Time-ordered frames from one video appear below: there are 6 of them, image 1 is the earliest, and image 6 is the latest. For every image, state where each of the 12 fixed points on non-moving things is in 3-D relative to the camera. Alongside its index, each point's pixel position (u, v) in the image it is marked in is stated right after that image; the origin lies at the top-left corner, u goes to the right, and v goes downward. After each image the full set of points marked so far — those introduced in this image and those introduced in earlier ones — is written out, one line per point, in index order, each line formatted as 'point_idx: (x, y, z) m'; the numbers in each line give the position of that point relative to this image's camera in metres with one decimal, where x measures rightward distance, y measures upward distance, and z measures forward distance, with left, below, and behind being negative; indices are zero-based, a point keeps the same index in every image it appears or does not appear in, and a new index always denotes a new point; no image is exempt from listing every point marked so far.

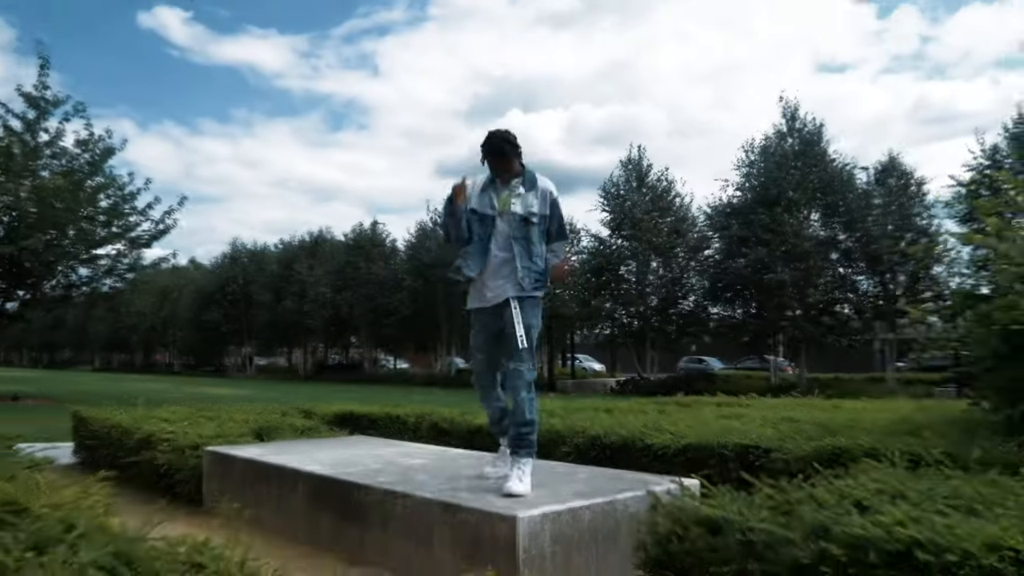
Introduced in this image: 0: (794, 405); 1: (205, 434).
0: (+2.9, -1.2, +8.5) m
1: (-2.3, -1.2, +6.5) m
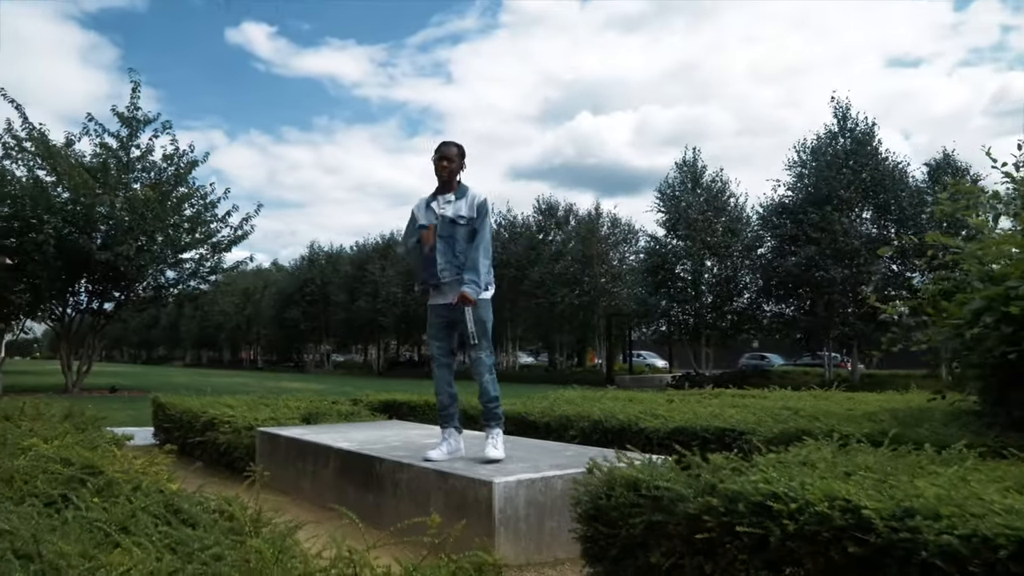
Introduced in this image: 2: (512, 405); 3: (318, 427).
0: (+3.1, -1.2, +8.9) m
1: (-2.2, -1.2, +7.3) m
2: (0.0, -1.1, +7.9) m
3: (-1.6, -1.1, +6.8) m
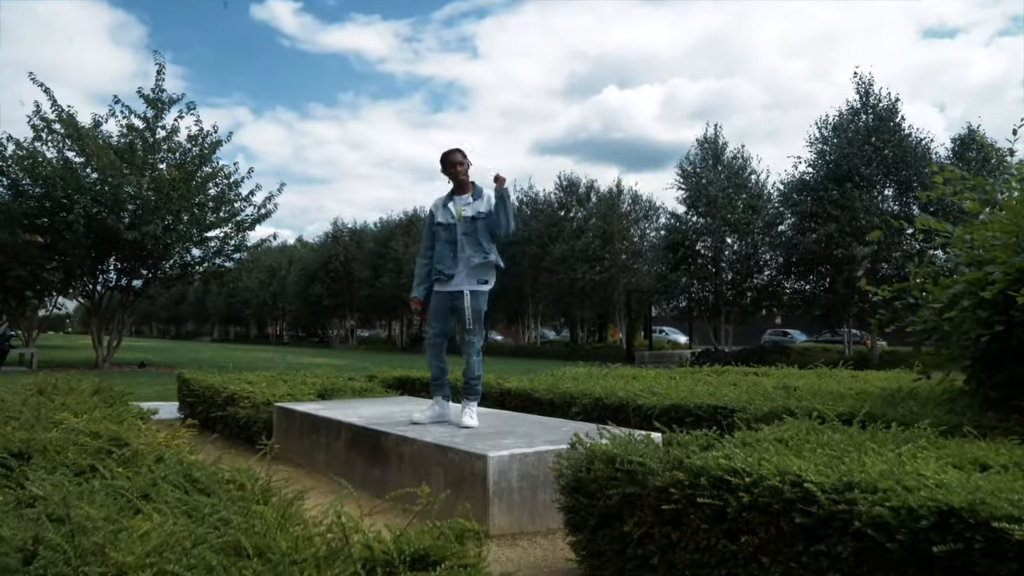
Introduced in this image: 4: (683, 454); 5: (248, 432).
0: (+3.2, -1.0, +9.1) m
1: (-2.2, -1.0, +7.7) m
2: (+0.1, -0.9, +8.2) m
3: (-1.5, -1.0, +7.1) m
4: (+0.7, -0.7, +3.4) m
5: (-2.4, -1.3, +7.6) m
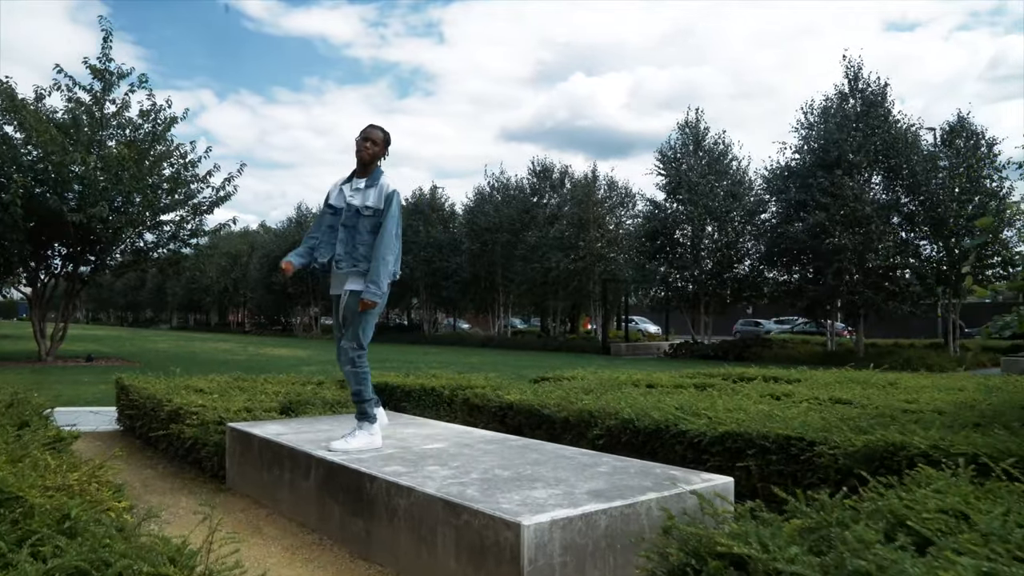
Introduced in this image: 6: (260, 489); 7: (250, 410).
0: (+3.2, -0.9, +7.9) m
1: (-2.1, -0.9, +6.3) m
2: (+0.1, -0.9, +6.9) m
3: (-1.5, -0.9, +5.8) m
4: (+0.9, -0.7, +2.1) m
5: (-2.4, -1.3, +6.3) m
6: (-1.6, -1.3, +5.2) m
7: (-2.0, -0.9, +6.4) m
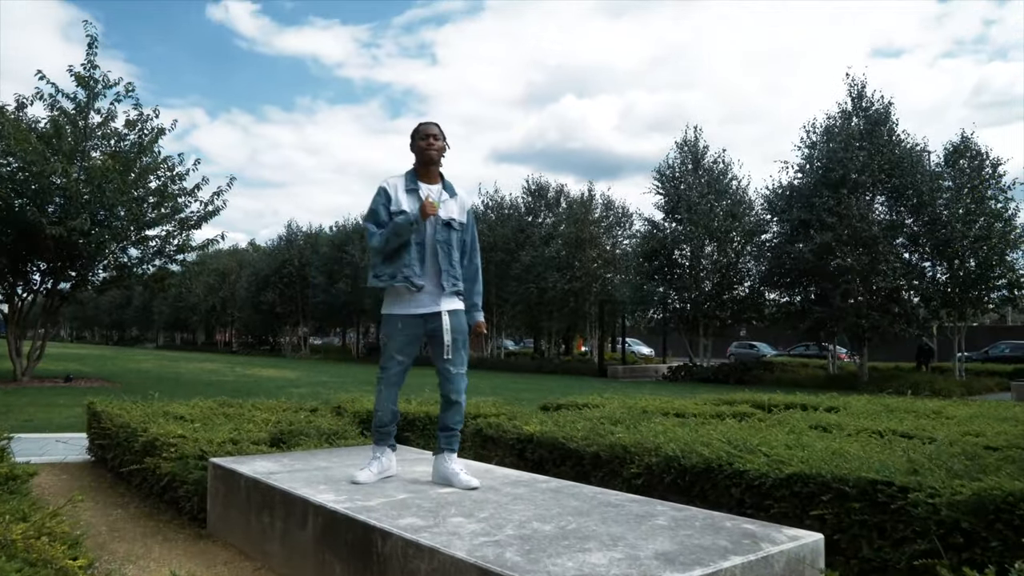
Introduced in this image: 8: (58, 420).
0: (+3.3, -1.1, +7.2) m
1: (-2.0, -1.0, +5.6) m
2: (+0.2, -1.0, +6.2) m
3: (-1.3, -1.0, +5.0) m
4: (+1.1, -0.7, +1.4) m
5: (-2.2, -1.4, +5.5) m
6: (-1.4, -1.3, +4.5) m
7: (-1.9, -1.0, +5.6) m
8: (-5.5, -1.6, +10.2) m
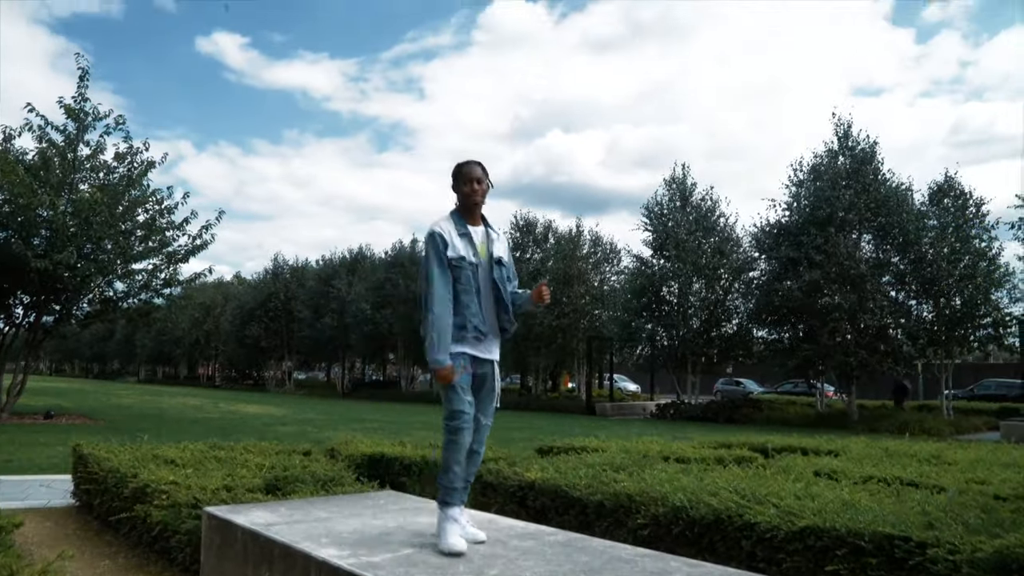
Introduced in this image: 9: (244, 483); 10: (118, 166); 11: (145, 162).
0: (+3.3, -1.5, +7.2) m
1: (-2.0, -1.3, +5.4) m
2: (+0.2, -1.3, +6.1) m
3: (-1.3, -1.3, +4.9) m
4: (+1.2, -0.8, +1.3) m
5: (-2.2, -1.6, +5.3) m
6: (-1.4, -1.6, +4.3) m
7: (-1.9, -1.3, +5.5) m
8: (-5.6, -2.1, +10.0) m
9: (-1.8, -1.3, +5.7) m
10: (-9.3, +2.9, +19.7) m
11: (-8.6, +2.9, +19.7) m
